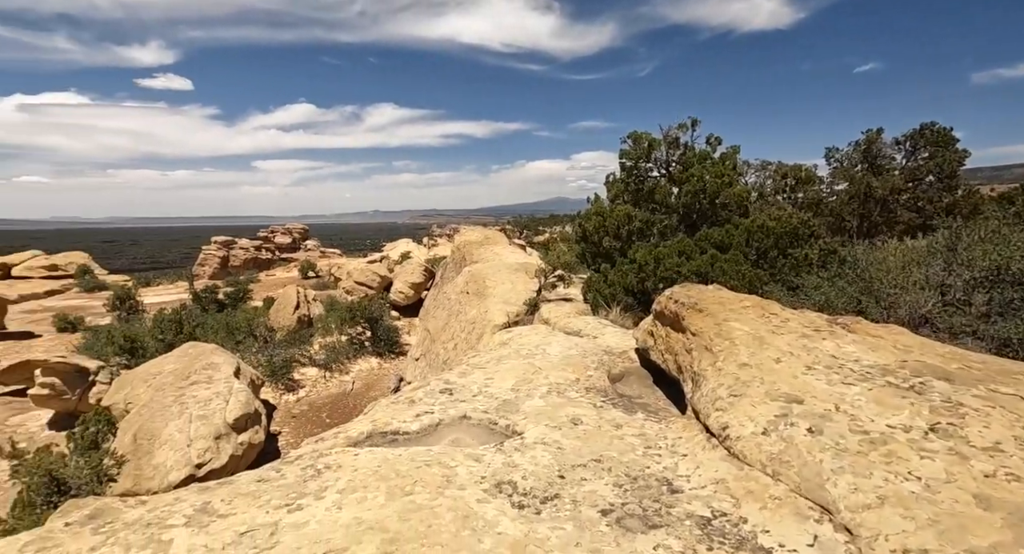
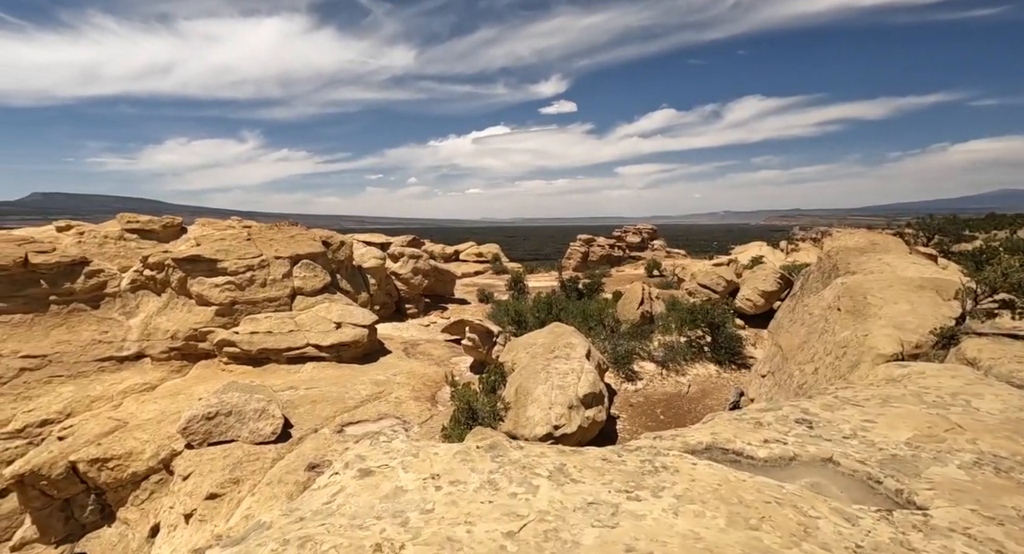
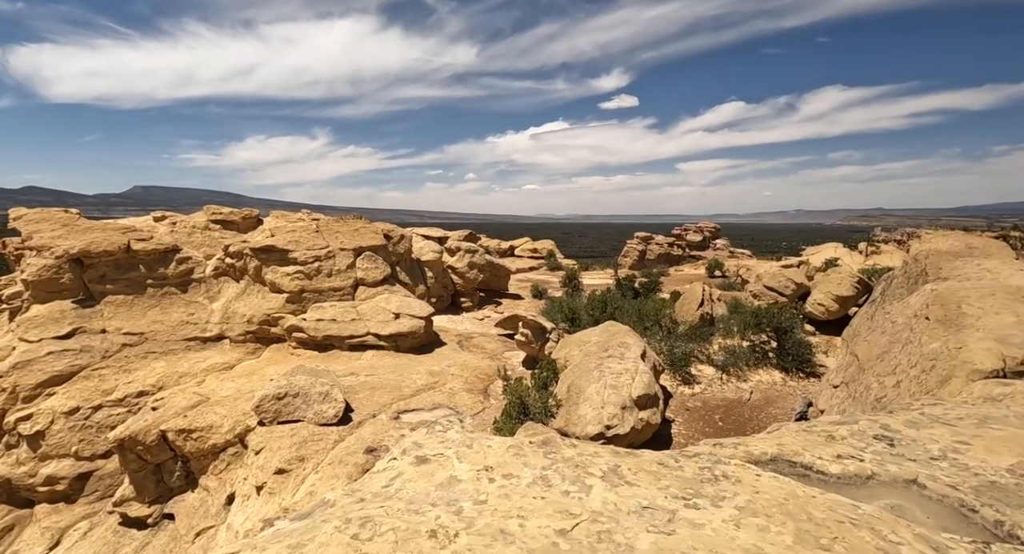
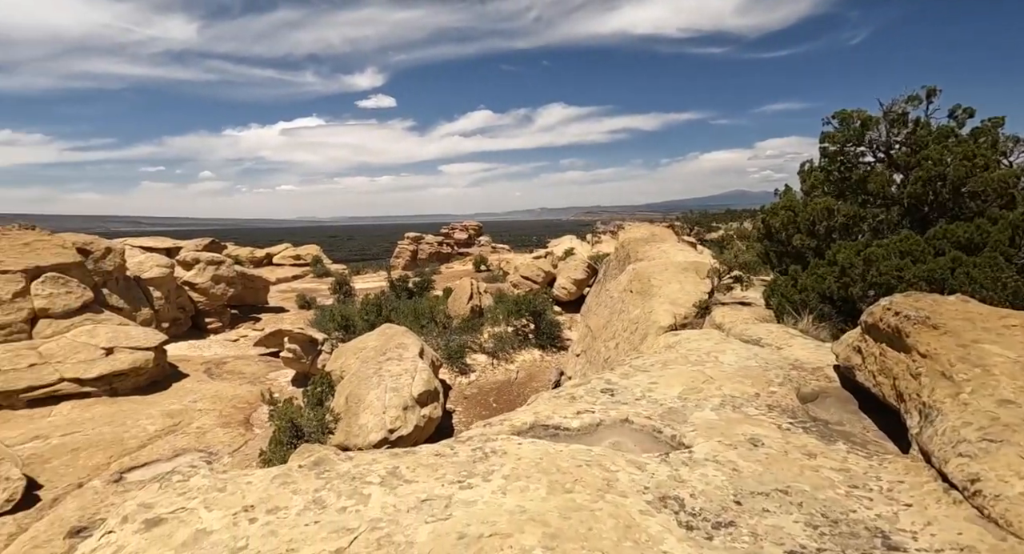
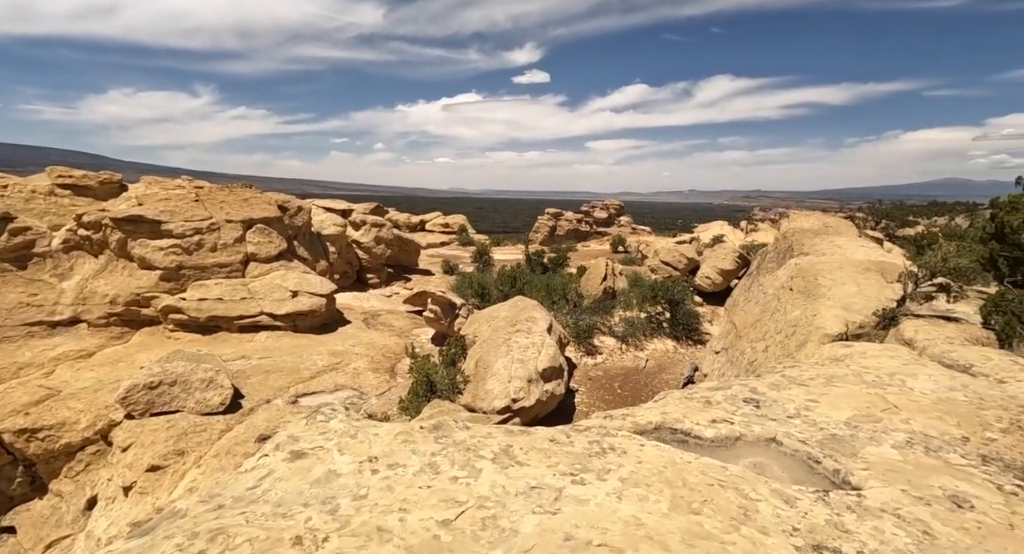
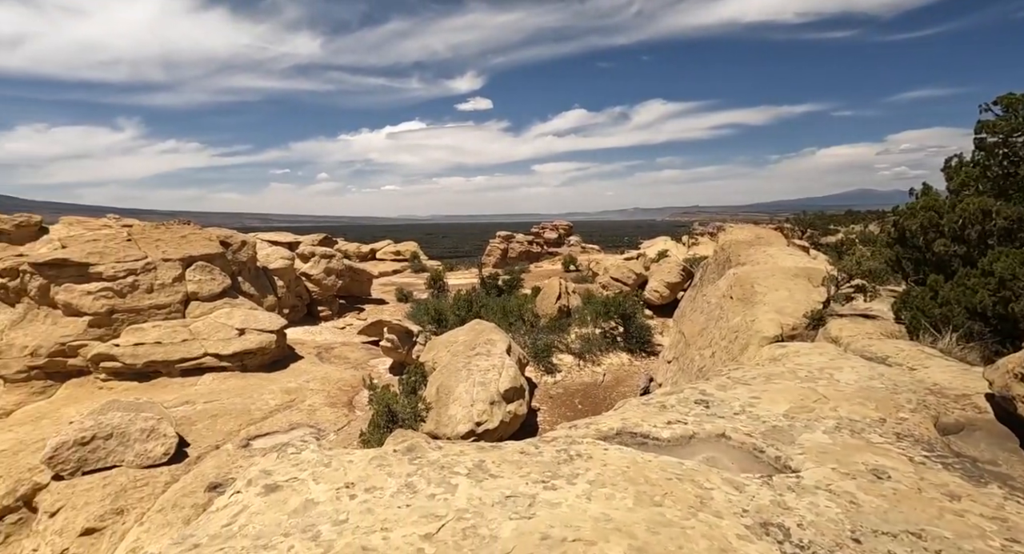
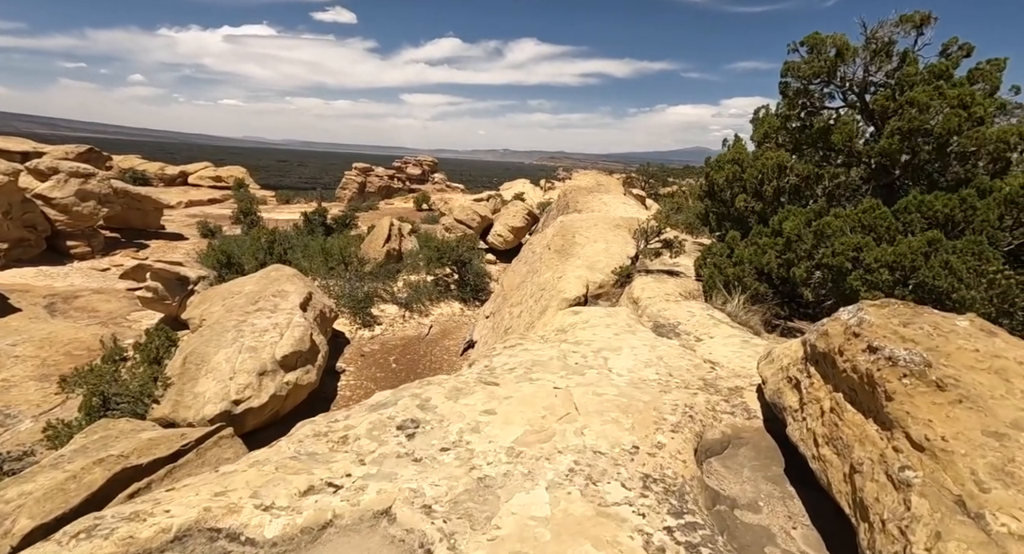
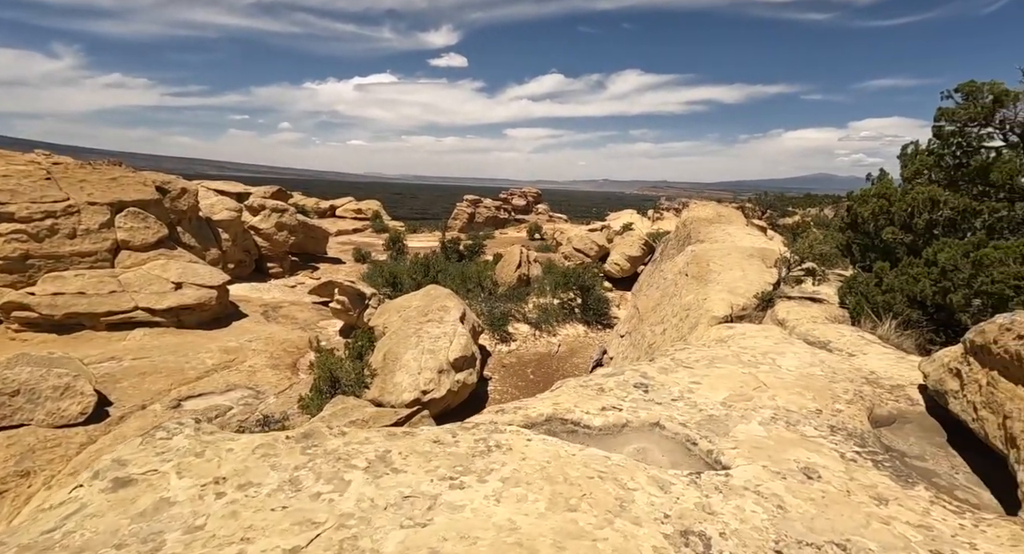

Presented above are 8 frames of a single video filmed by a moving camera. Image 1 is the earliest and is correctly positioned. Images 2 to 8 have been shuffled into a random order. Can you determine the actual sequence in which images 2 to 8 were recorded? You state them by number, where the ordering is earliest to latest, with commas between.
4, 6, 2, 3, 5, 8, 7
